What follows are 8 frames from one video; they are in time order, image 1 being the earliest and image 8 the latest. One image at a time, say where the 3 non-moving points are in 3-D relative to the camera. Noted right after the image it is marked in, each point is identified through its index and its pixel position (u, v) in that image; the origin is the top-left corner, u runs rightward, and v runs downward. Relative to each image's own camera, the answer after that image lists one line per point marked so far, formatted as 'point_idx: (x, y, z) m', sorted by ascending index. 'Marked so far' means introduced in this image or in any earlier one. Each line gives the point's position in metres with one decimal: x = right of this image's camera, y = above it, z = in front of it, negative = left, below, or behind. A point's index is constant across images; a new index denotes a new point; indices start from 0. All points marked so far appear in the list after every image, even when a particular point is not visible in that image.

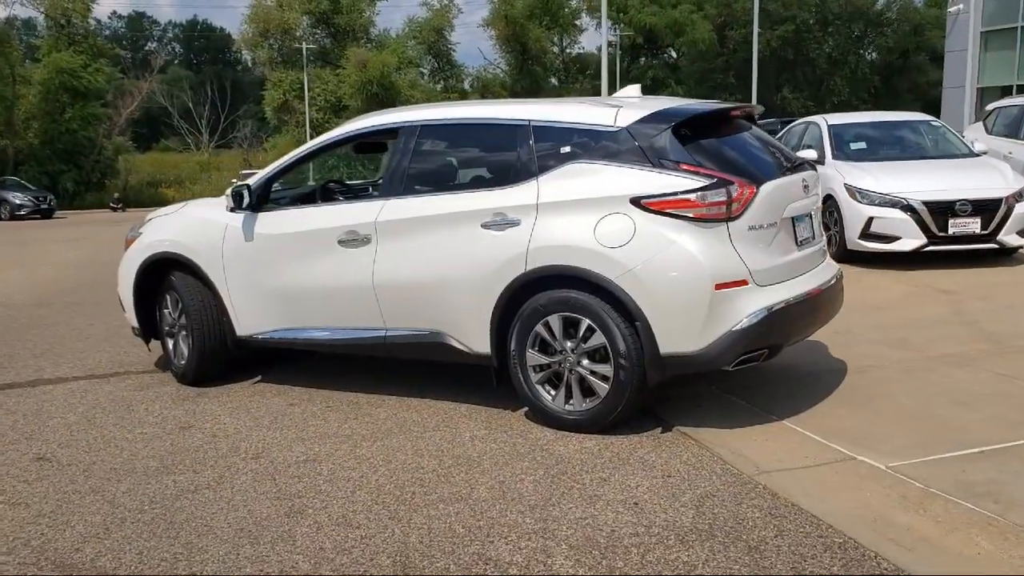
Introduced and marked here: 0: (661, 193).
0: (+0.7, +0.4, +4.7) m
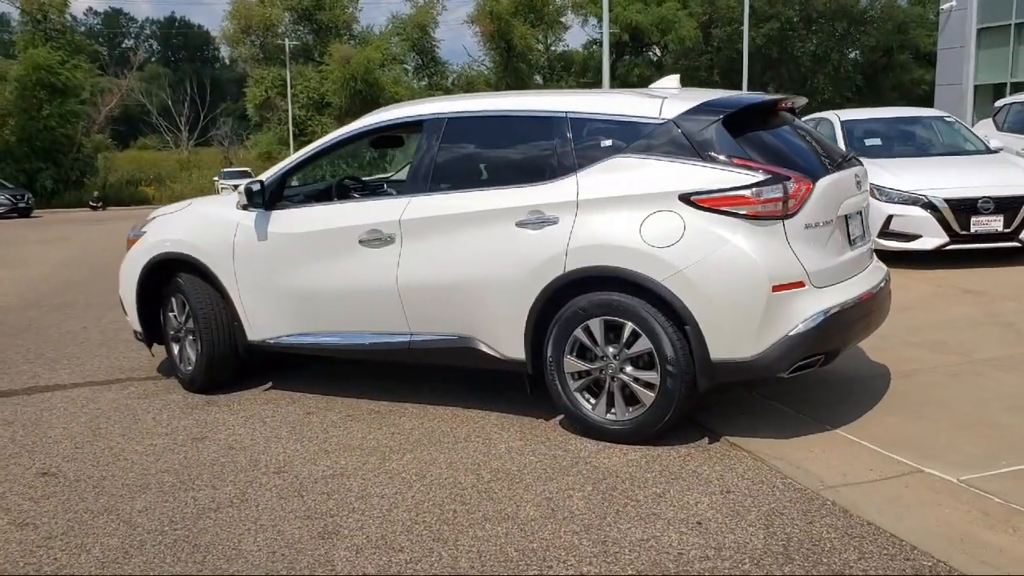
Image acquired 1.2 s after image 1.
0: (+0.9, +0.4, +4.4) m
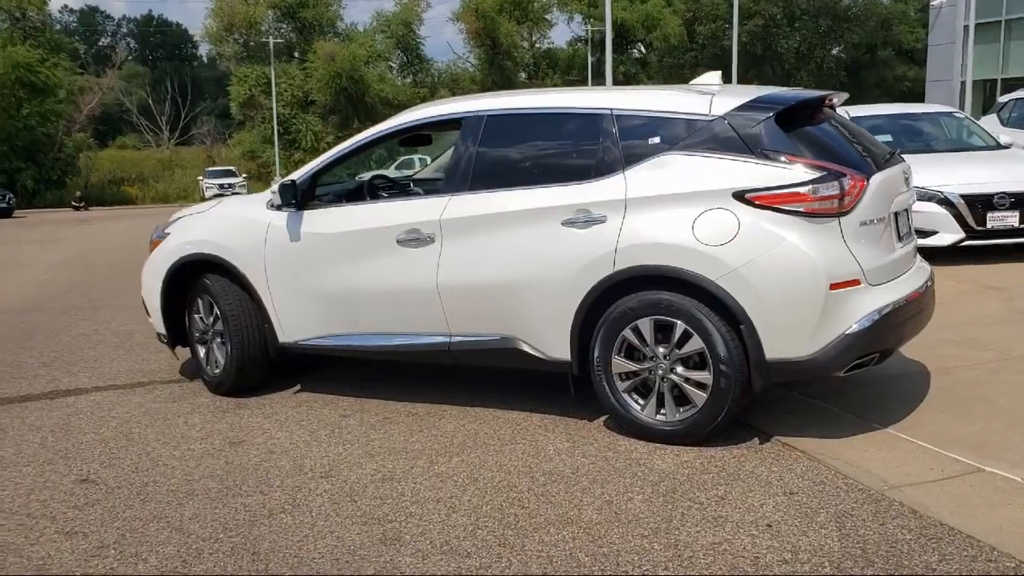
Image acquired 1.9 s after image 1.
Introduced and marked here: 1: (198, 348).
0: (+1.1, +0.4, +4.4) m
1: (-2.0, -0.4, +6.2) m
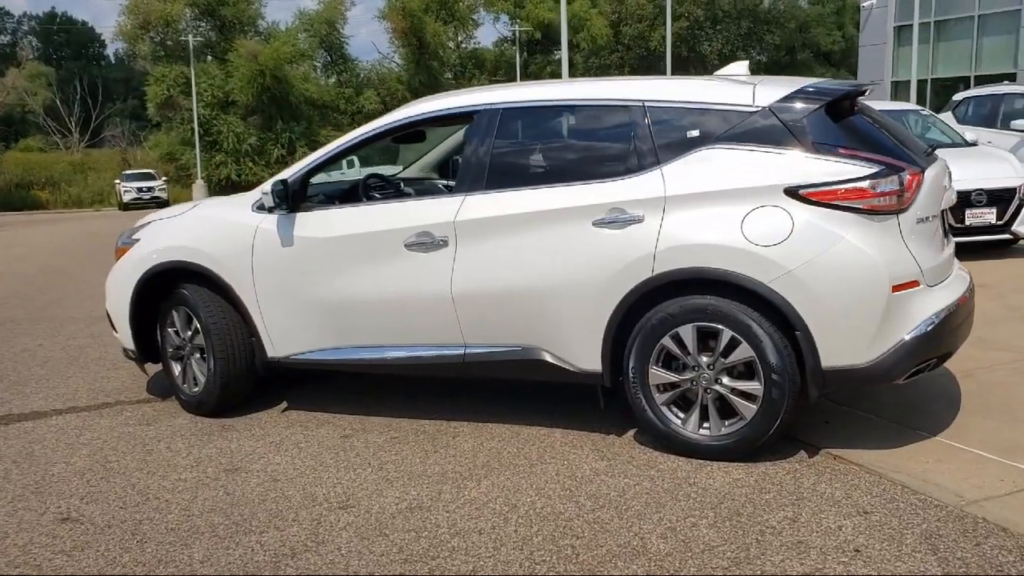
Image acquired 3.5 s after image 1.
0: (+1.3, +0.4, +4.1) m
1: (-1.9, -0.4, +5.6) m
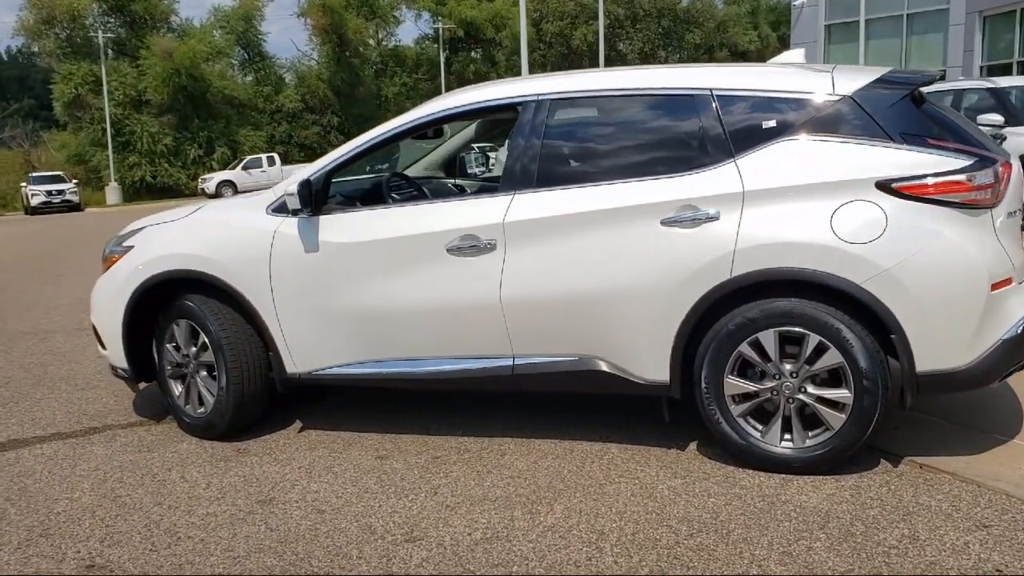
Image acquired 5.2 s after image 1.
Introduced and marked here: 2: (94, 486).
0: (+1.6, +0.4, +3.9) m
1: (-1.7, -0.5, +5.1) m
2: (-1.9, -0.9, +4.5) m
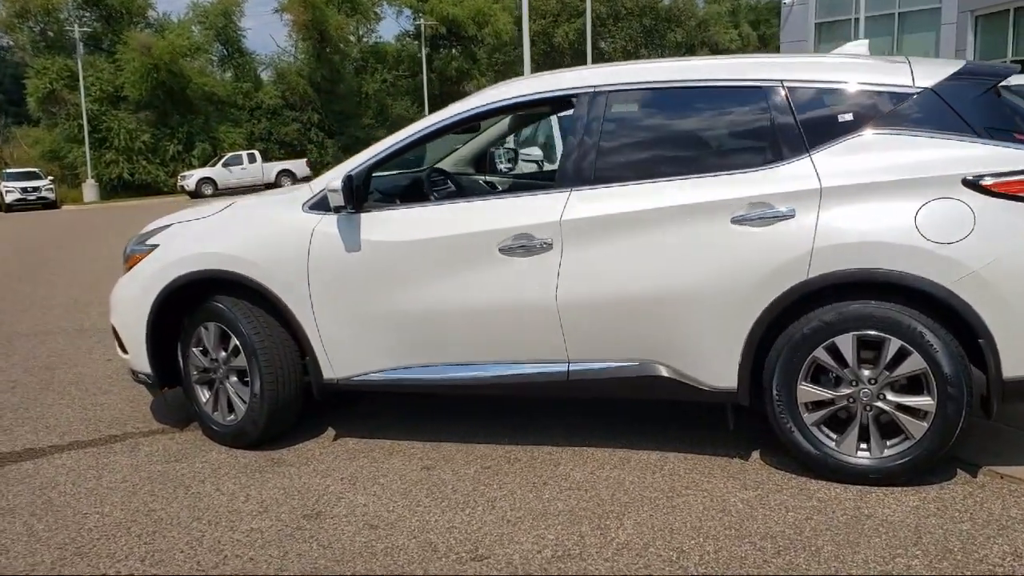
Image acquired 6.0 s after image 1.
0: (+1.8, +0.4, +3.7) m
1: (-1.5, -0.5, +4.9) m
2: (-1.6, -0.9, +4.2) m
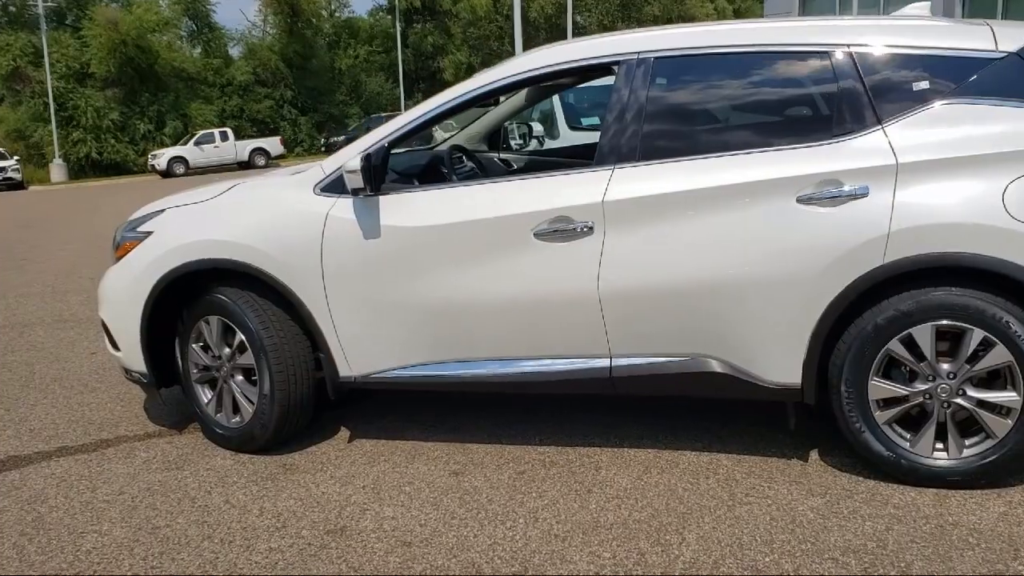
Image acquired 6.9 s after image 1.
0: (+2.0, +0.5, +3.3) m
1: (-1.4, -0.5, +4.5) m
2: (-1.5, -0.9, +3.8) m
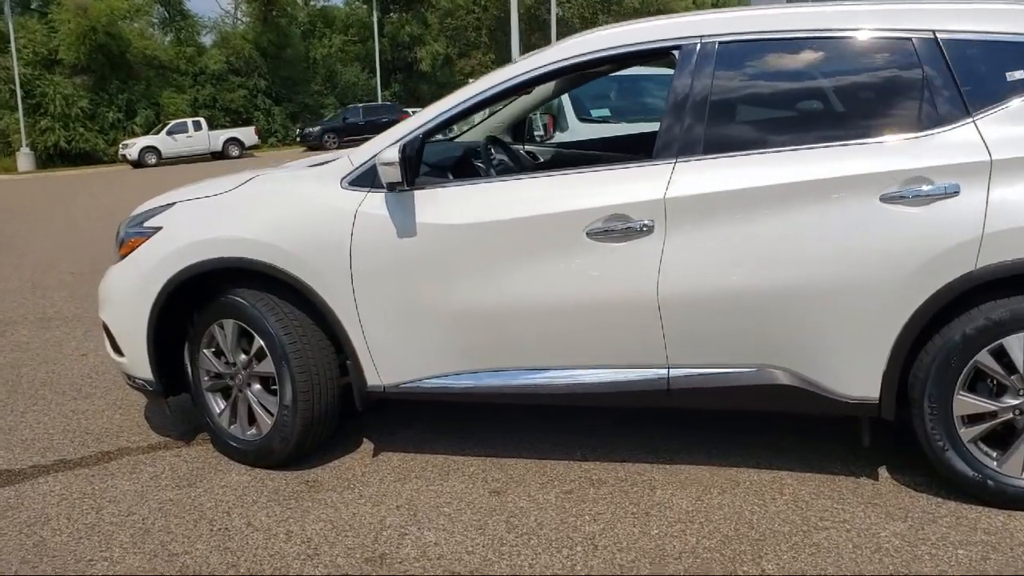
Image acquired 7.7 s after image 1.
0: (+2.2, +0.4, +3.1) m
1: (-1.2, -0.5, +4.1) m
2: (-1.3, -0.9, +3.5) m
